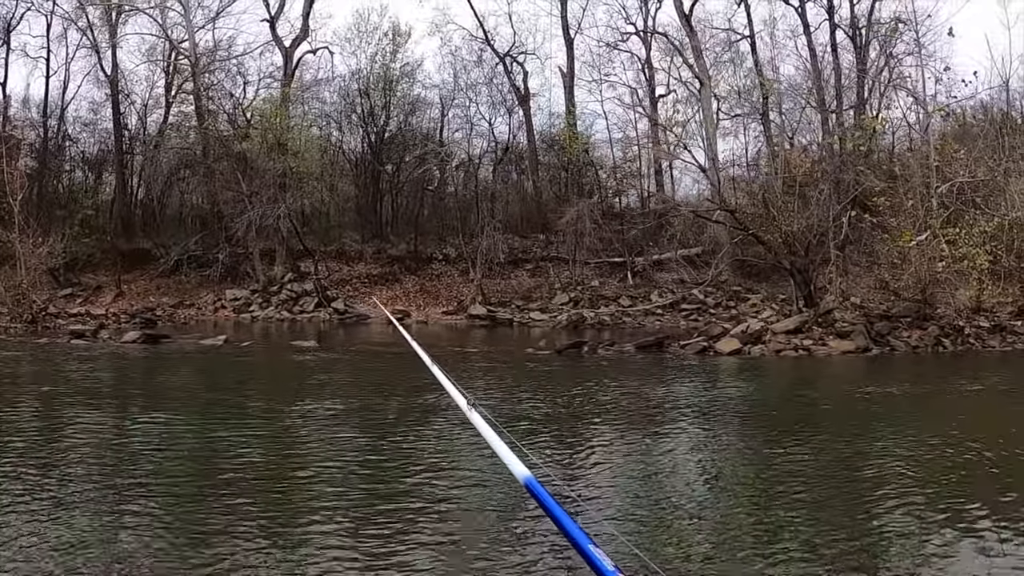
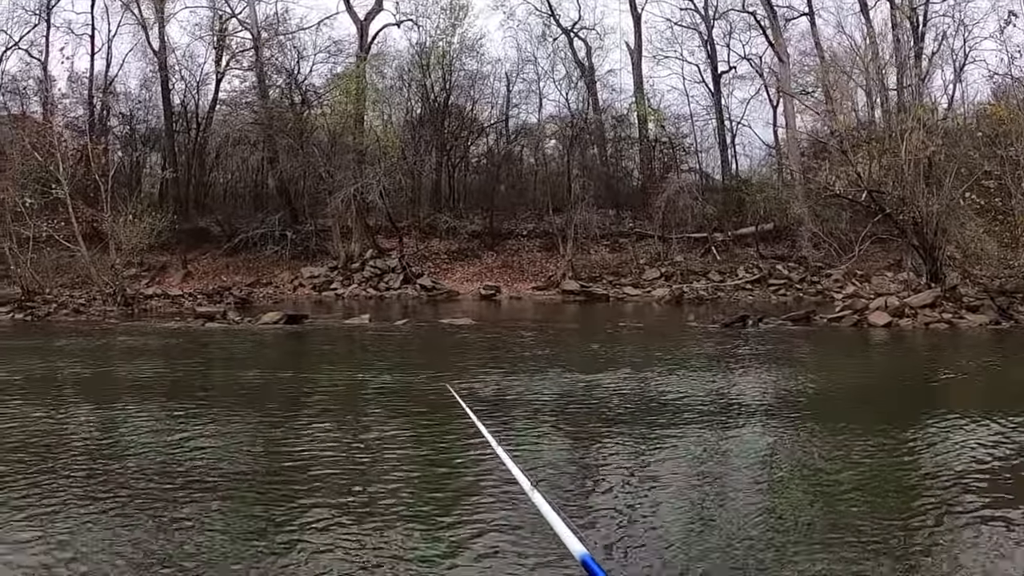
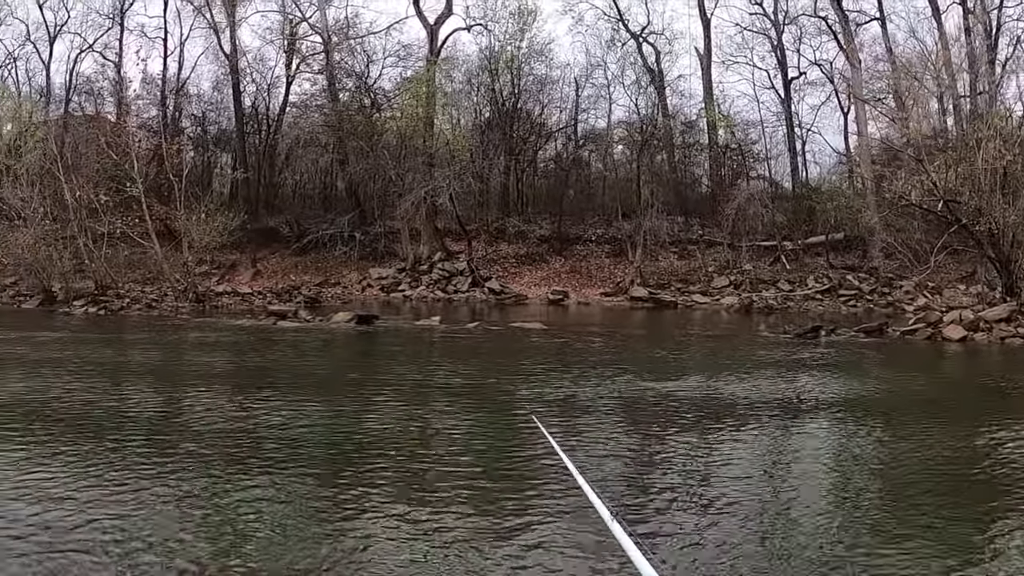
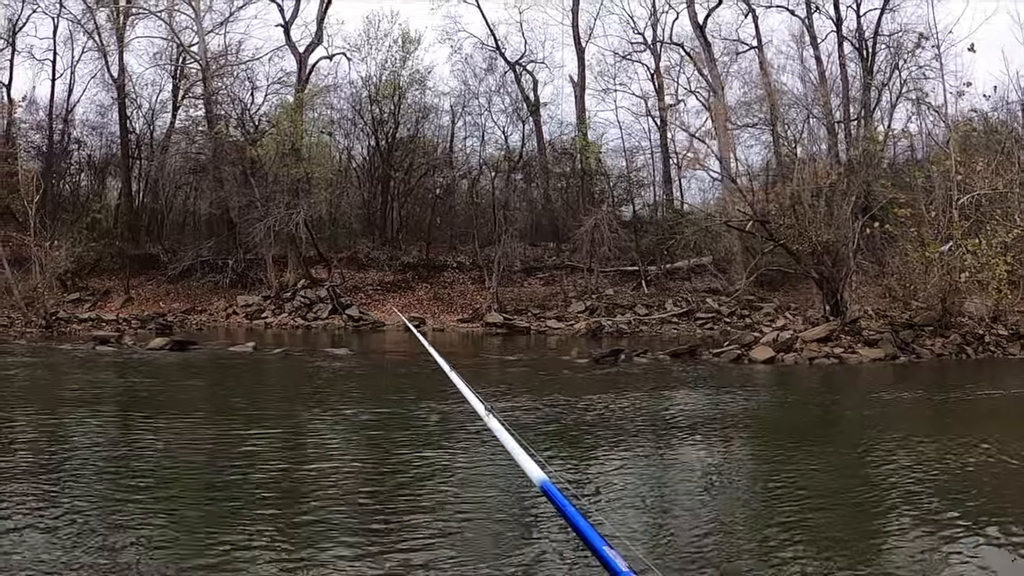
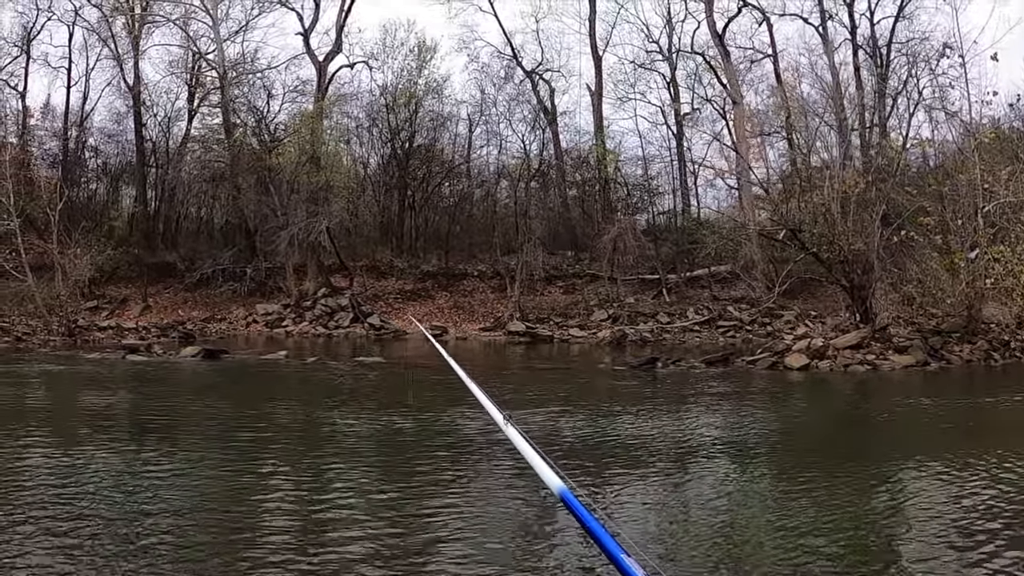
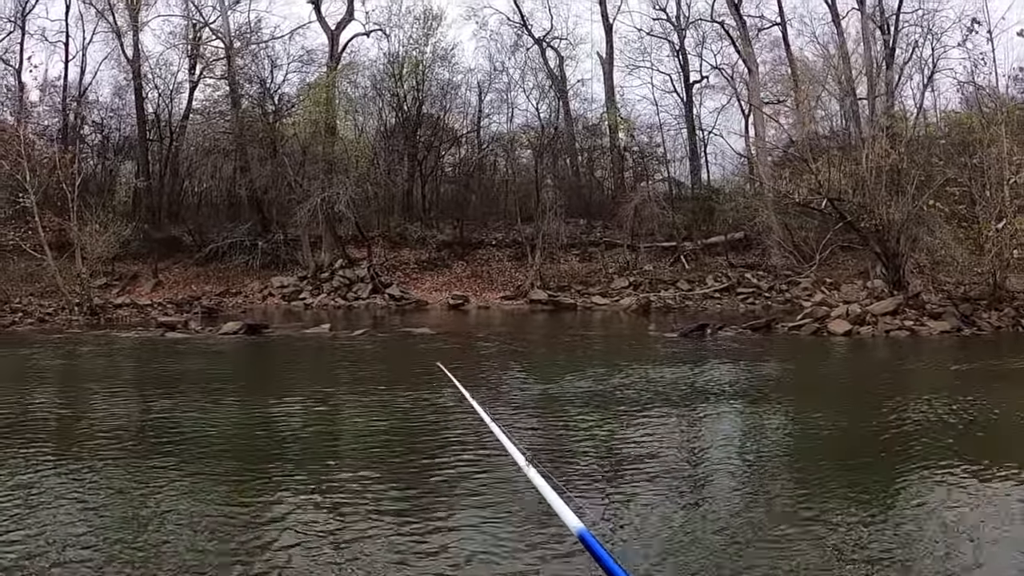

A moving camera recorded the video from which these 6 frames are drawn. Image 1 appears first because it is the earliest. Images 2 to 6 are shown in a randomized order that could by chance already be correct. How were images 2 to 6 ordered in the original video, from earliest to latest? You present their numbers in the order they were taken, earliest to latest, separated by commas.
4, 5, 6, 2, 3
